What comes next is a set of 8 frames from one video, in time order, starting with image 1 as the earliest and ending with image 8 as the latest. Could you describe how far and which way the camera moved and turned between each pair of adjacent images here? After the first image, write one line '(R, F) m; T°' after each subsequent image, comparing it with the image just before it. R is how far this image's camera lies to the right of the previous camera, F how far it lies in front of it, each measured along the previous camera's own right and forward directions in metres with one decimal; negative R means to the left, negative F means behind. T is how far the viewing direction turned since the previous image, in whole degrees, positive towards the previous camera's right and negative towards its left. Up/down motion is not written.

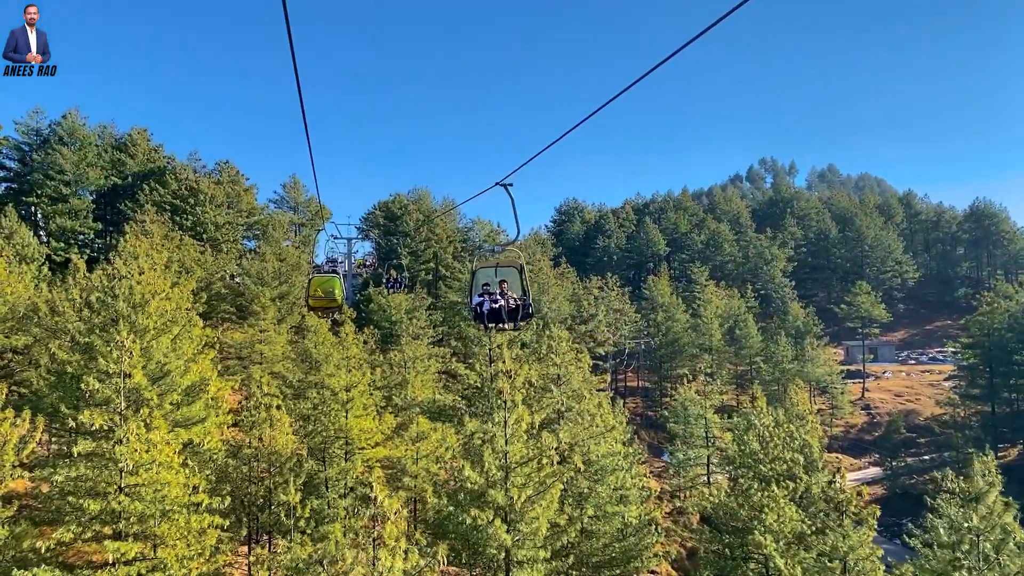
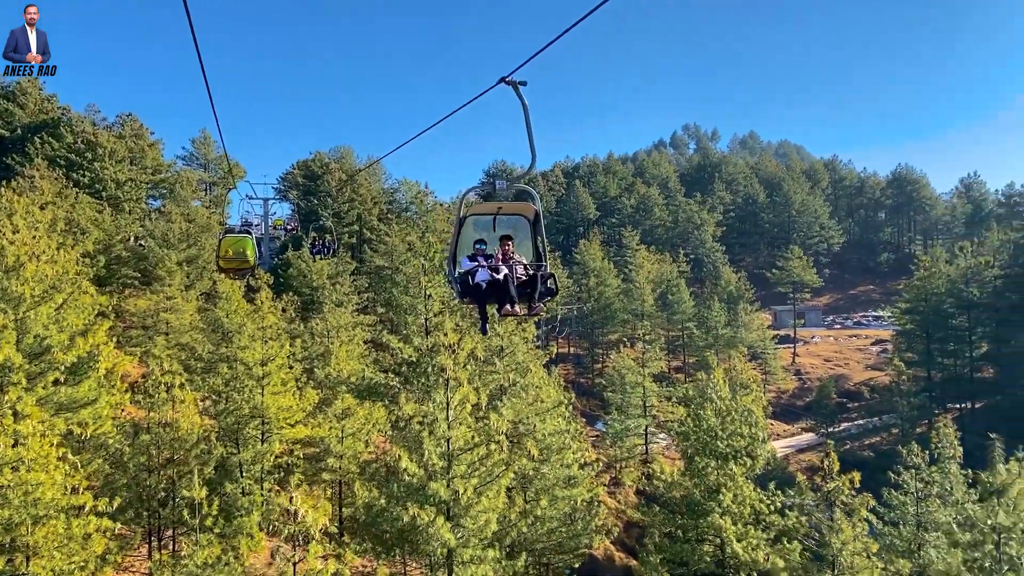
(-0.3, +2.0) m; +5°
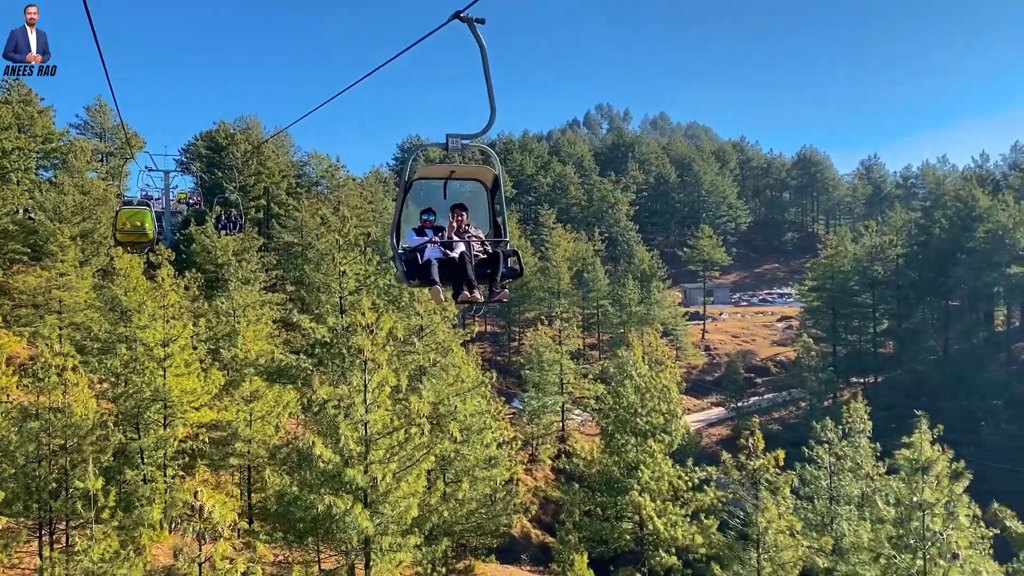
(-0.1, +0.5) m; +6°
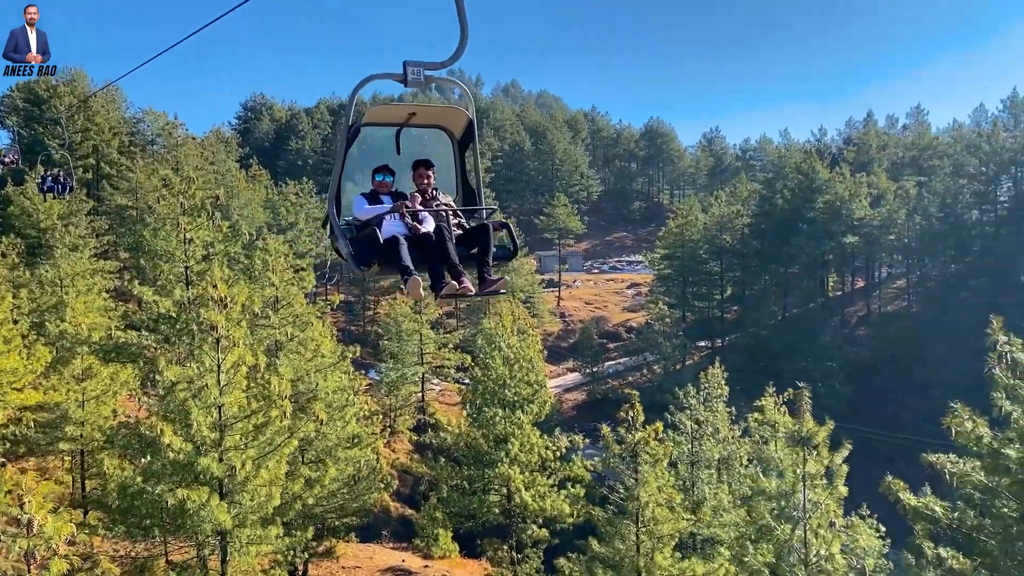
(-0.3, +0.7) m; +10°
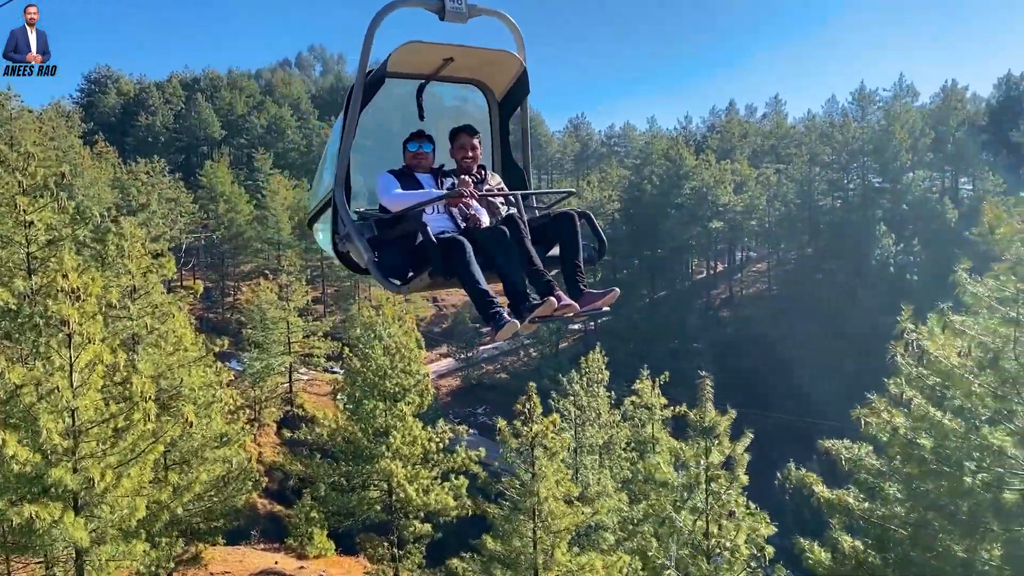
(-0.3, +0.6) m; +9°
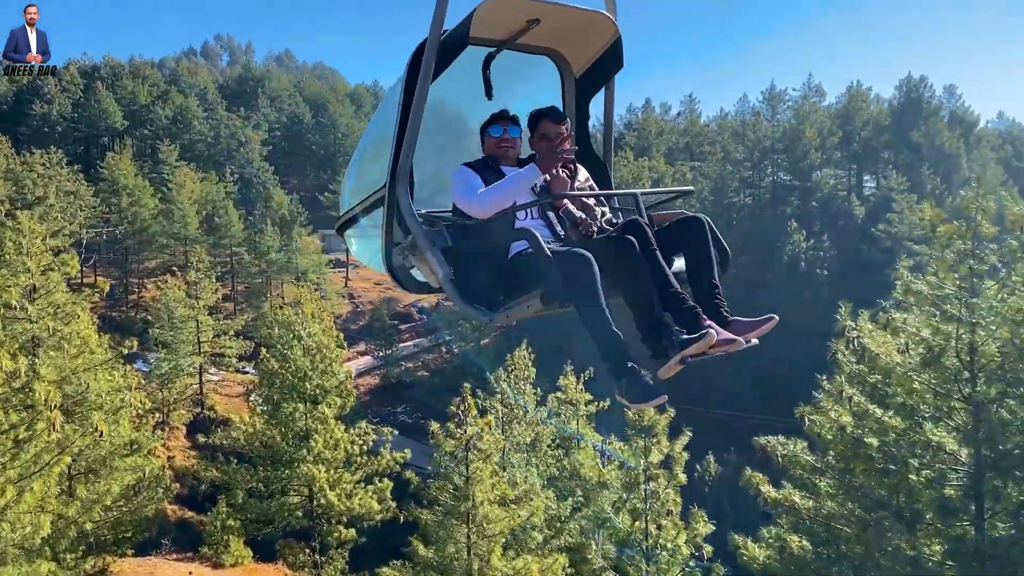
(-0.2, +0.3) m; +6°
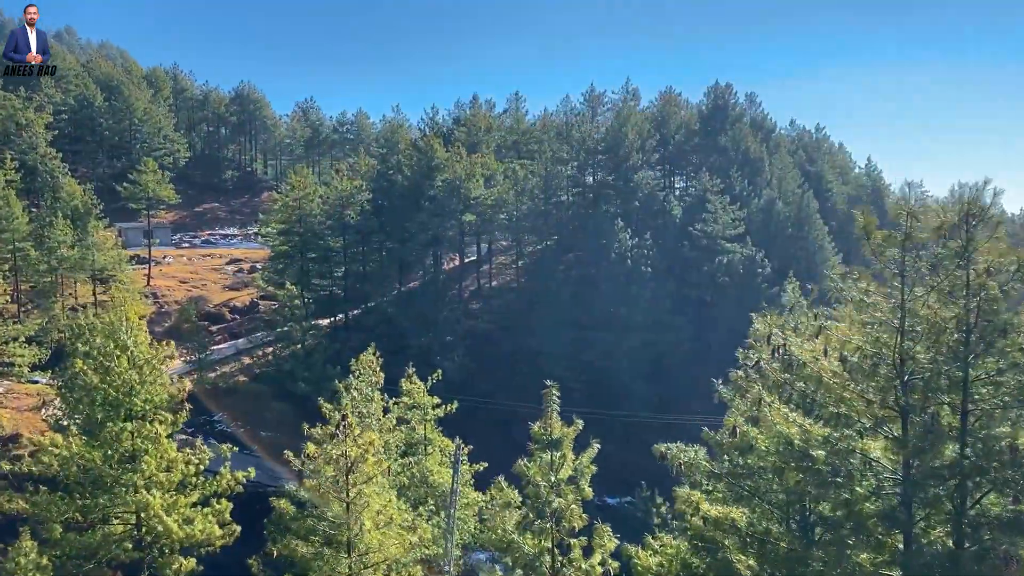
(-0.8, +0.8) m; +12°
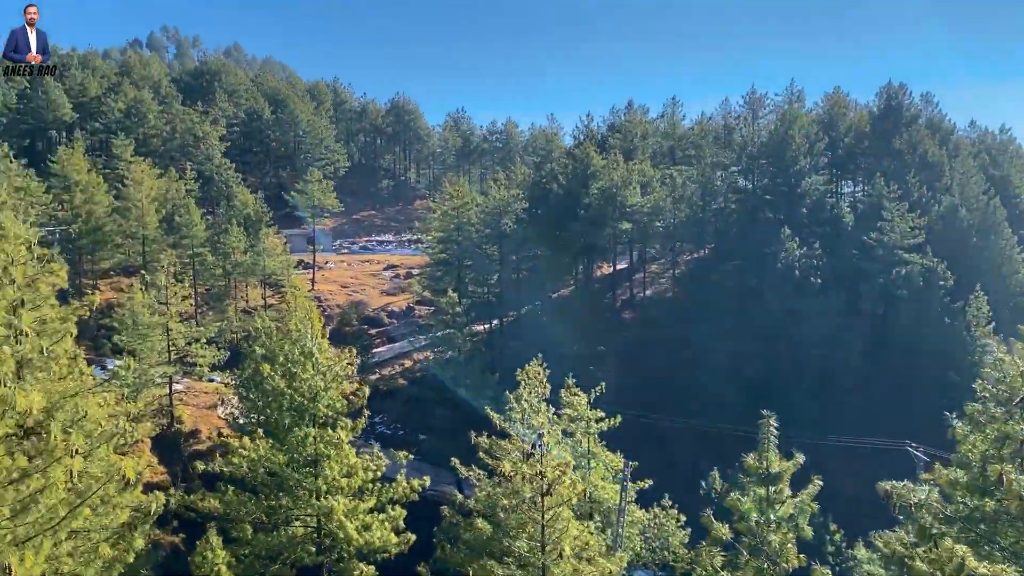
(-0.7, +0.3) m; -9°
